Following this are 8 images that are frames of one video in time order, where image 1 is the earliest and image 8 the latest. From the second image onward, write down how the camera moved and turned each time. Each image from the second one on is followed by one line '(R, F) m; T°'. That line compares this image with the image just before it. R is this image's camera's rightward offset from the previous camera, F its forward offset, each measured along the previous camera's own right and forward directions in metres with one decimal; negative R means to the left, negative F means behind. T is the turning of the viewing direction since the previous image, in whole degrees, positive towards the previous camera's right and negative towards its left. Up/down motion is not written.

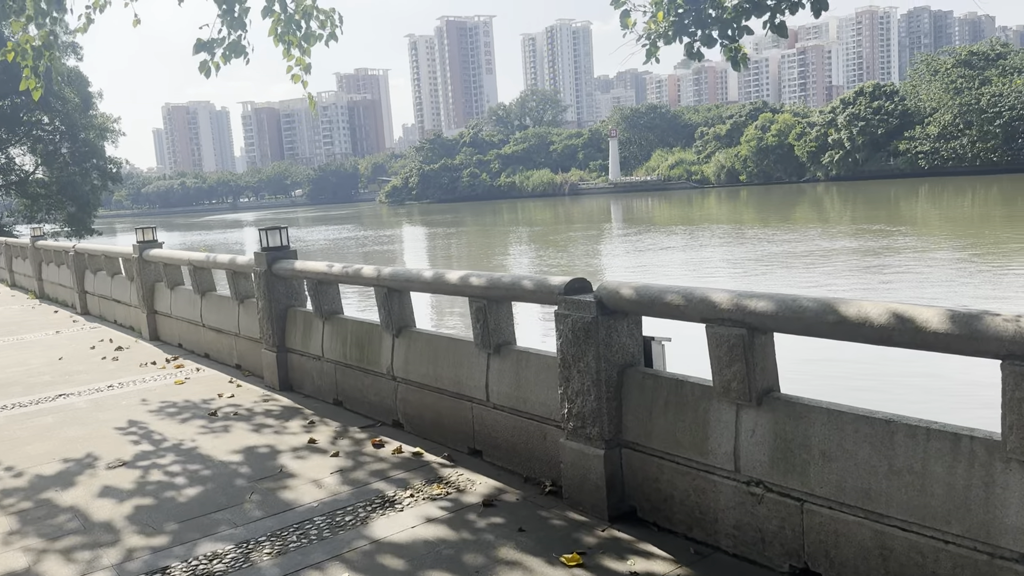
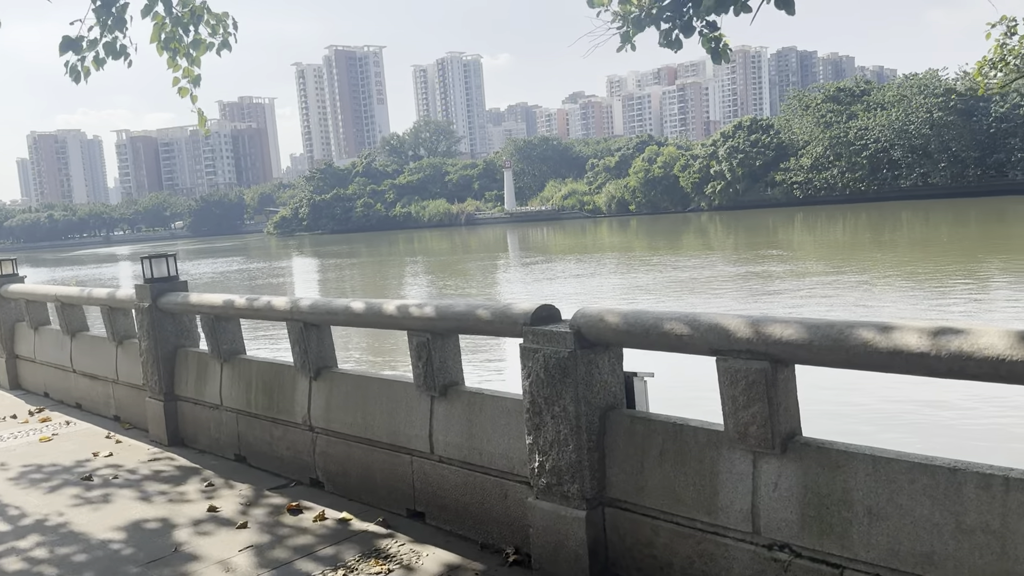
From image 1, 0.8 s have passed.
(-0.2, +0.6) m; +8°
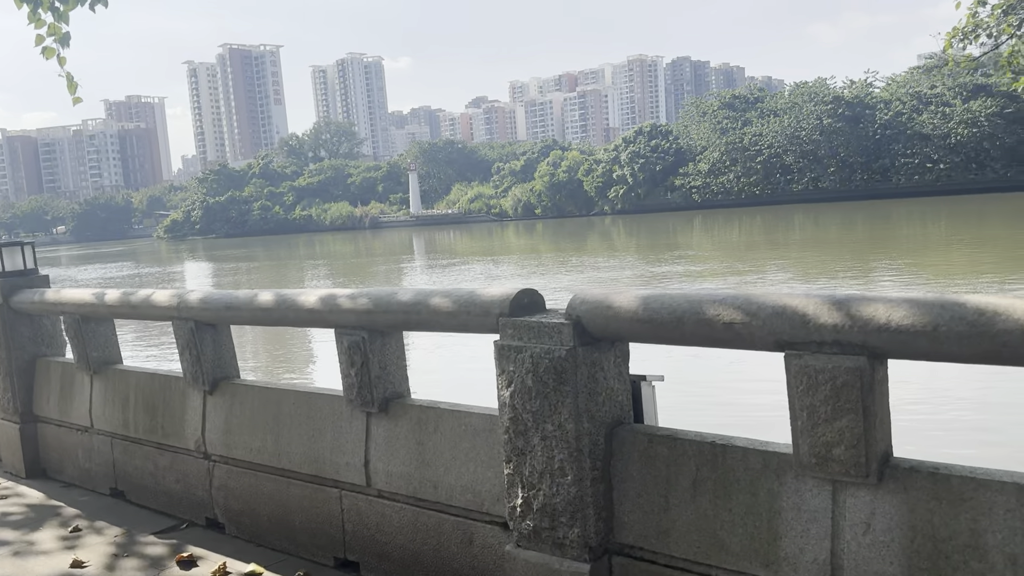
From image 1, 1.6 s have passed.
(-0.2, +0.8) m; +7°
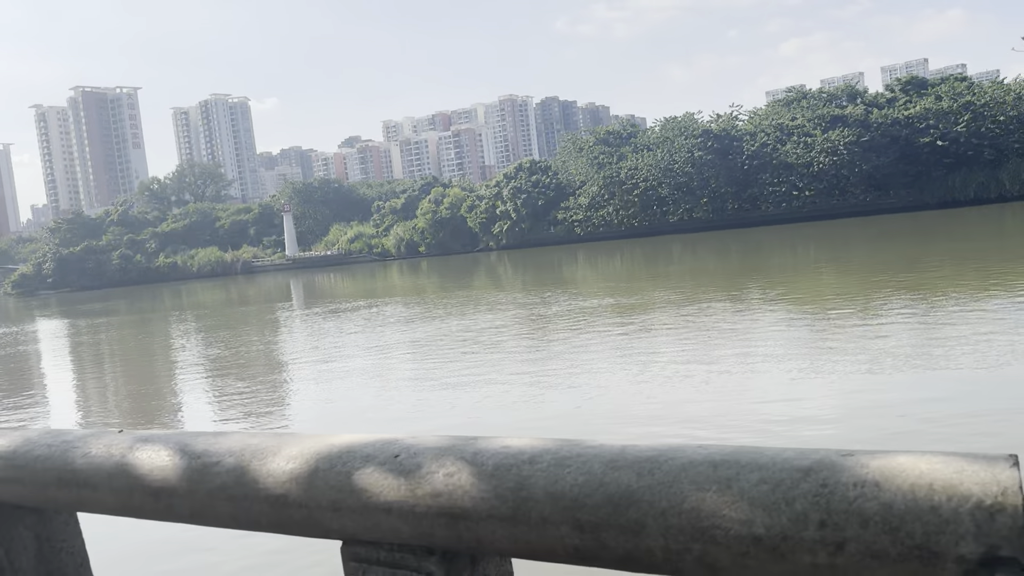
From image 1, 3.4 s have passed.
(-0.6, +1.7) m; +9°
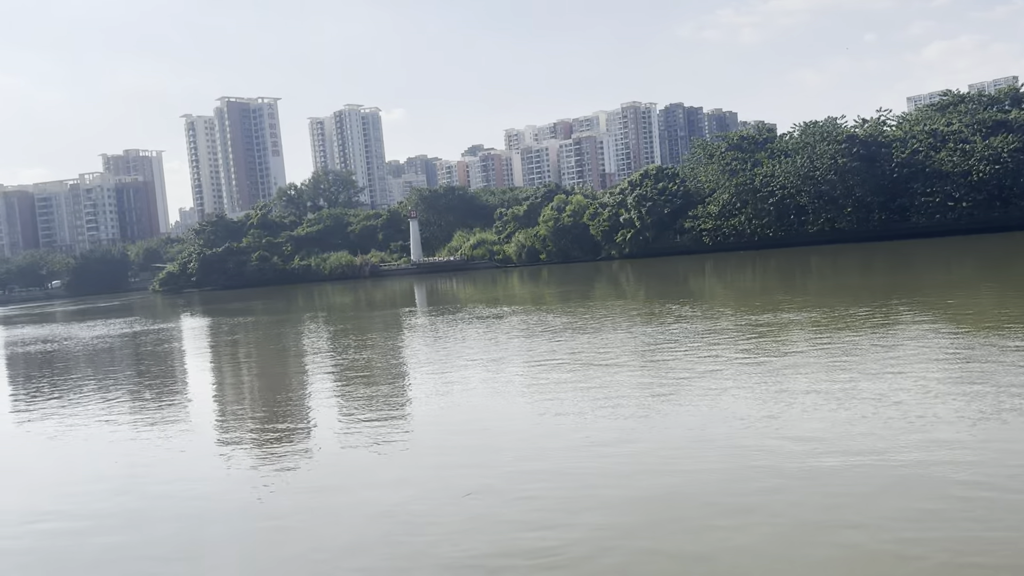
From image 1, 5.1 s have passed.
(-0.7, +1.2) m; -9°
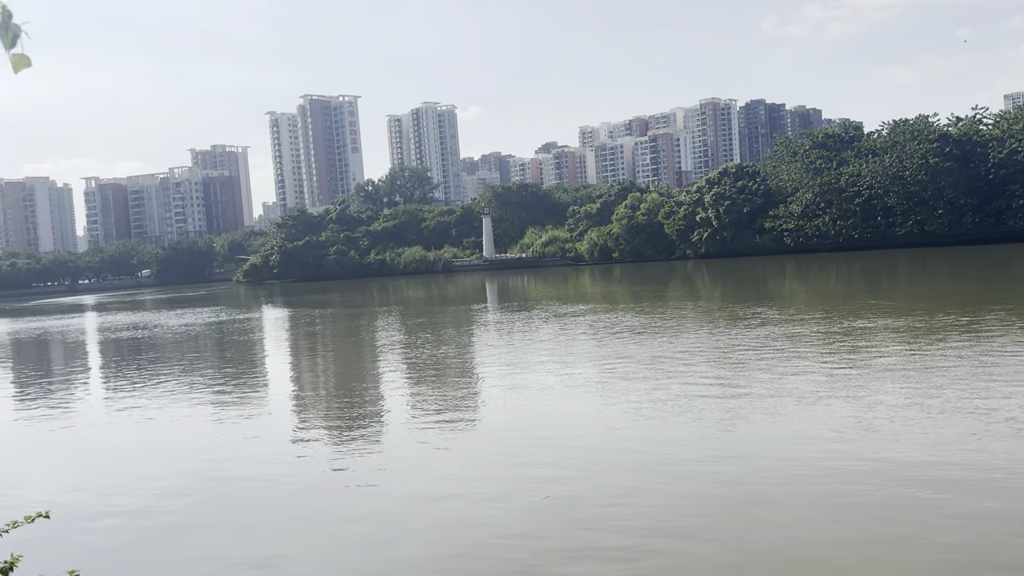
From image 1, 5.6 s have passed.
(-0.1, +0.1) m; -5°
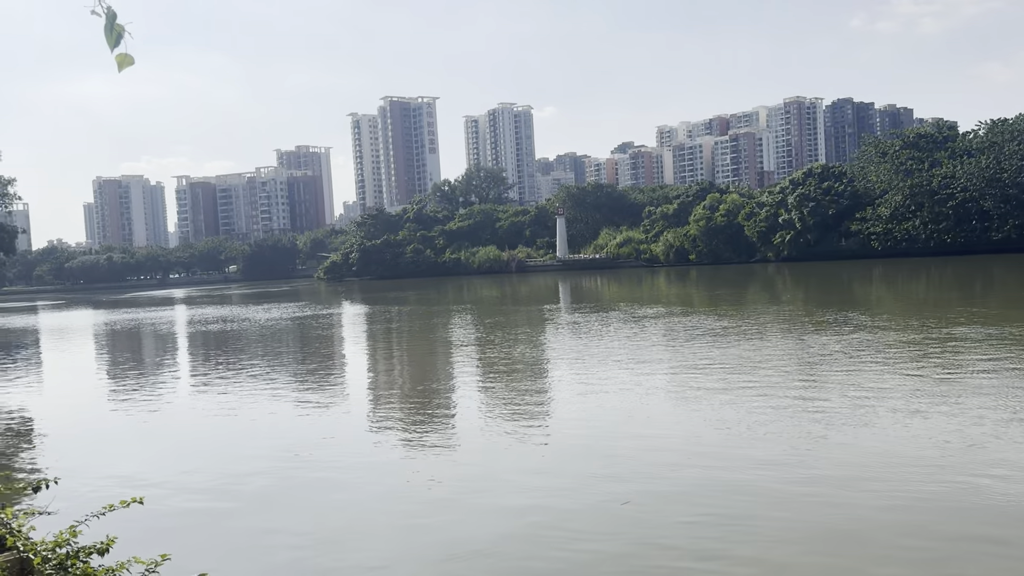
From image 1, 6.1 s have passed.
(0.0, -0.1) m; -5°
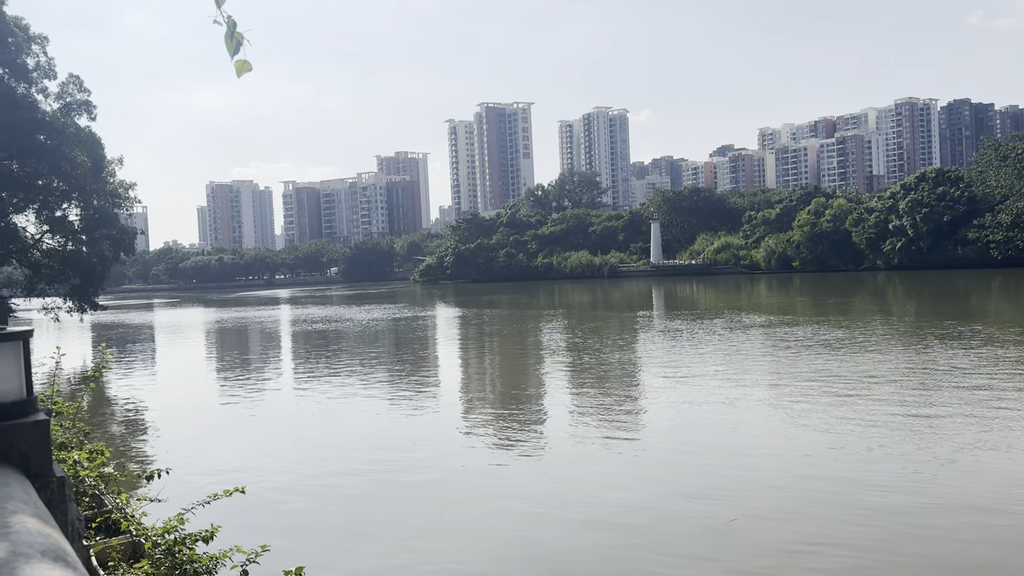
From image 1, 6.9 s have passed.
(0.0, +0.1) m; -7°
